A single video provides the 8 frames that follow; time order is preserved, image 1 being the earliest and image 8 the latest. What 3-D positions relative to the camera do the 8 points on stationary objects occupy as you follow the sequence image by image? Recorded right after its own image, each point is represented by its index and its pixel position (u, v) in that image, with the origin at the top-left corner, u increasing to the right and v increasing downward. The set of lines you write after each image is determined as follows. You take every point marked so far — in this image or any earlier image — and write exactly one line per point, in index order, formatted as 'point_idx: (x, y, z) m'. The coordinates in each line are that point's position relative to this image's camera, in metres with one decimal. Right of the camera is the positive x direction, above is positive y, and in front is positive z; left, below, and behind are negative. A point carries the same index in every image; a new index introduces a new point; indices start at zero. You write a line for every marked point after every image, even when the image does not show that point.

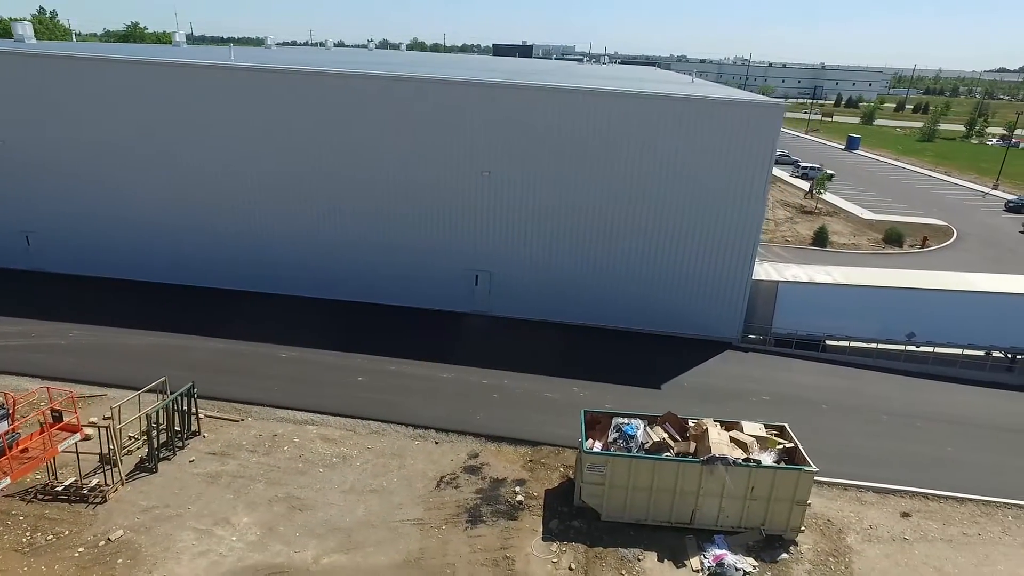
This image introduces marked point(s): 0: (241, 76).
0: (-7.3, +5.6, +17.5) m
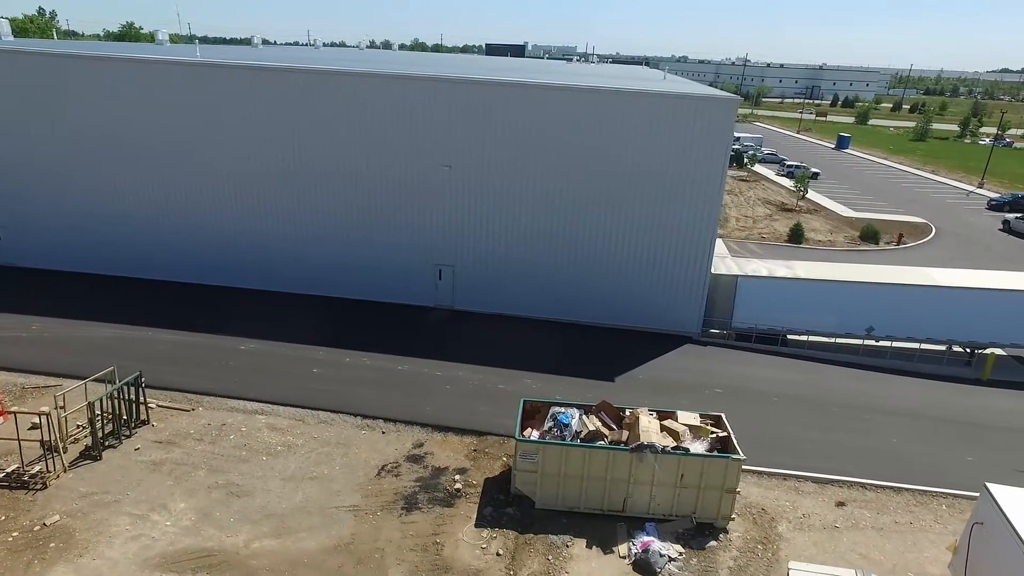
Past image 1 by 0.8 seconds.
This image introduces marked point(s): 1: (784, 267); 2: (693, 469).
0: (-8.3, +5.8, +17.7) m
1: (+7.2, +0.6, +17.6) m
2: (+2.8, -2.8, +10.2) m
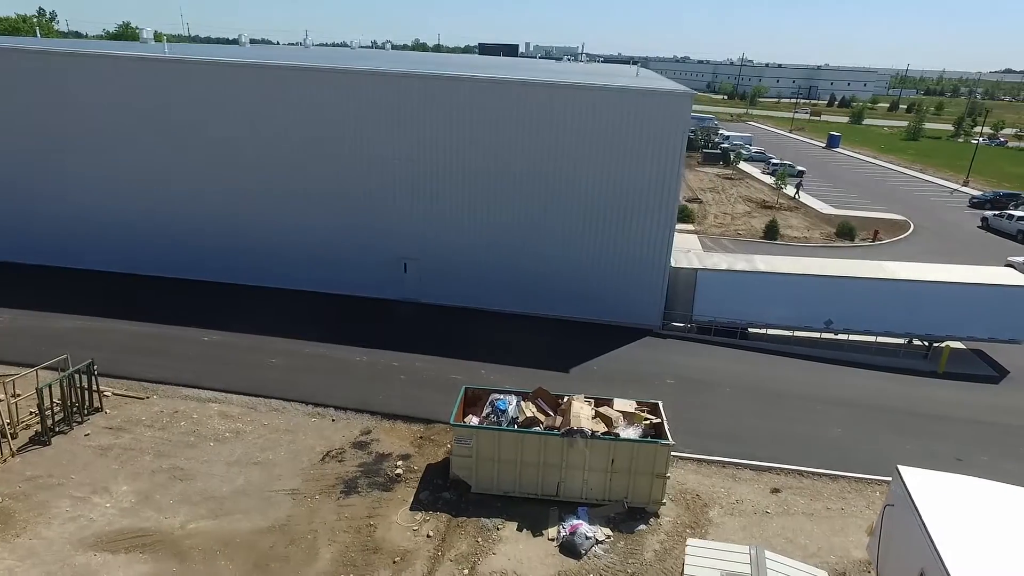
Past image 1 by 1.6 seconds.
0: (-9.3, +6.0, +17.9) m
1: (+6.2, +0.8, +17.7) m
2: (+1.8, -2.6, +10.4) m
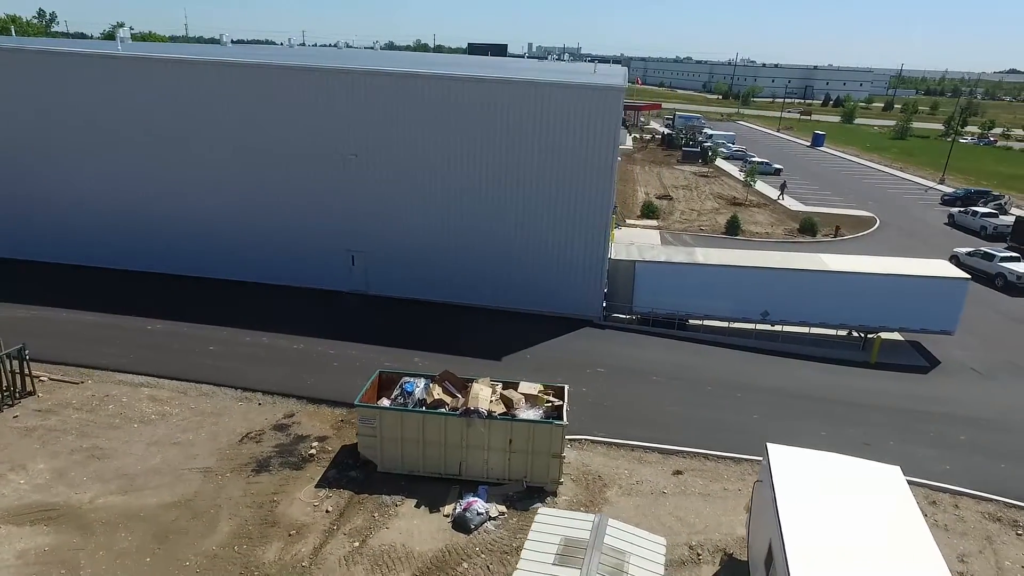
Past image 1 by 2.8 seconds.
0: (-10.8, +6.2, +18.4) m
1: (+4.7, +1.0, +18.0) m
2: (+0.2, -2.4, +10.7) m
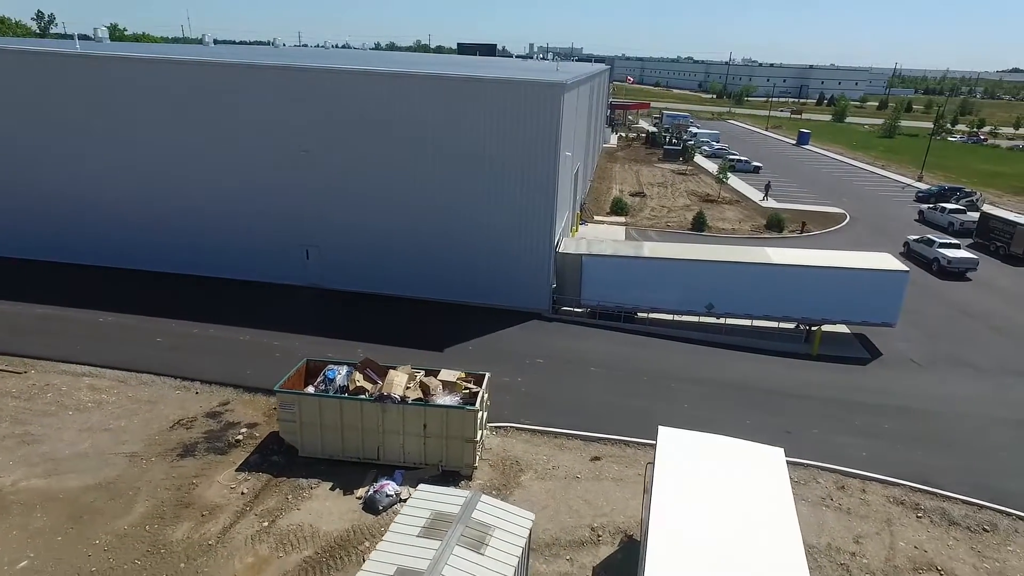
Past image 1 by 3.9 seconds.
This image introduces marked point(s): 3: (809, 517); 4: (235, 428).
0: (-12.2, +6.4, +18.7) m
1: (+3.3, +1.2, +18.3) m
2: (-1.3, -2.2, +11.0) m
3: (+4.7, -3.7, +10.6) m
4: (-5.2, -2.6, +12.4) m
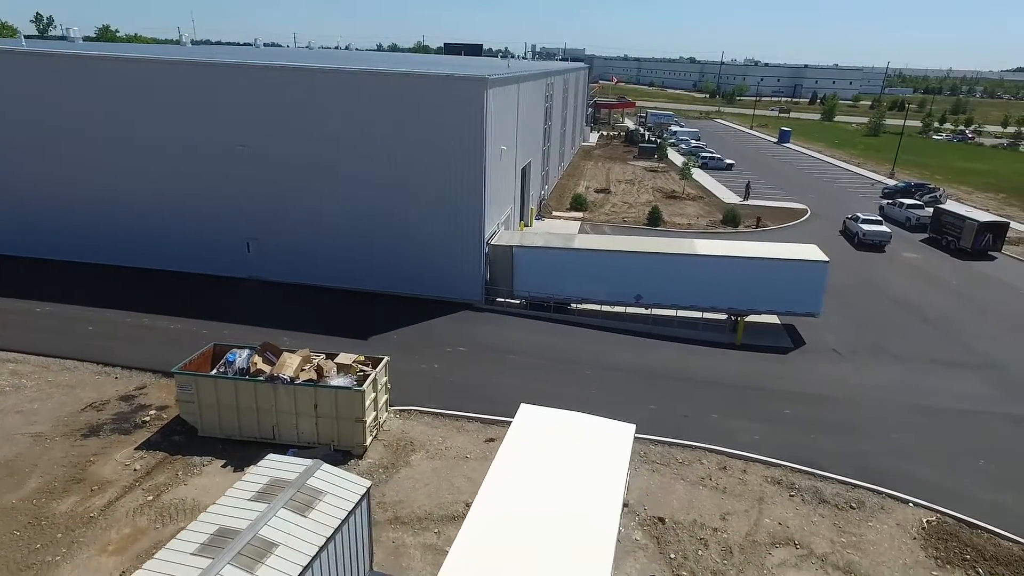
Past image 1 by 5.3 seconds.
0: (-14.0, +6.6, +19.2) m
1: (+1.4, +1.4, +18.6) m
2: (-3.2, -1.9, +11.3) m
3: (+2.8, -3.4, +10.9) m
4: (-7.1, -2.4, +12.8) m
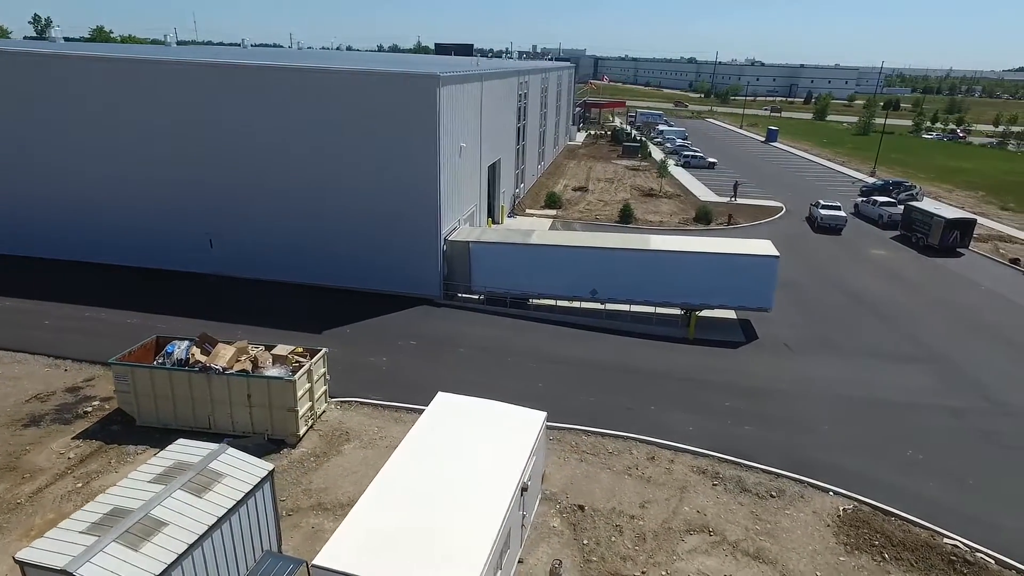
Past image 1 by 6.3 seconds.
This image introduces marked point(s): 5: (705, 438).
0: (-15.2, +6.8, +19.4) m
1: (+0.3, +1.5, +18.8) m
2: (-4.4, -1.8, +11.5) m
3: (+1.6, -3.3, +11.0) m
4: (-8.3, -2.2, +13.0) m
5: (+3.7, -2.8, +12.5) m
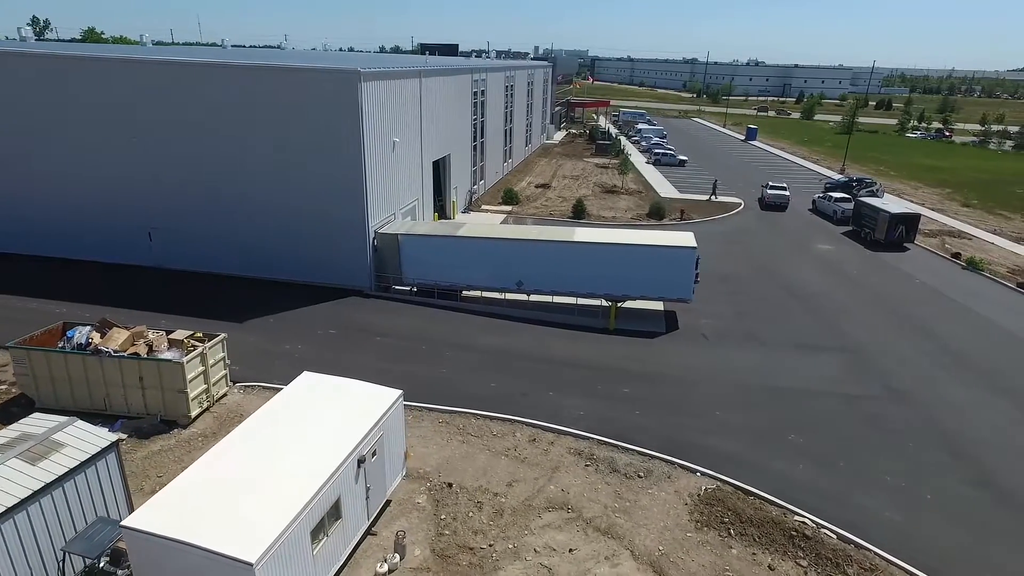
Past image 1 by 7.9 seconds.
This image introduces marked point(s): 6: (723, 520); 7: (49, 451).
0: (-17.2, +7.0, +19.9) m
1: (-1.8, +1.8, +19.1) m
2: (-6.5, -1.5, +11.9) m
3: (-0.5, -3.0, +11.3) m
4: (-10.4, -2.0, +13.4) m
5: (+1.6, -2.6, +12.8) m
6: (+3.2, -3.5, +10.0) m
7: (-5.6, -2.0, +8.1) m
